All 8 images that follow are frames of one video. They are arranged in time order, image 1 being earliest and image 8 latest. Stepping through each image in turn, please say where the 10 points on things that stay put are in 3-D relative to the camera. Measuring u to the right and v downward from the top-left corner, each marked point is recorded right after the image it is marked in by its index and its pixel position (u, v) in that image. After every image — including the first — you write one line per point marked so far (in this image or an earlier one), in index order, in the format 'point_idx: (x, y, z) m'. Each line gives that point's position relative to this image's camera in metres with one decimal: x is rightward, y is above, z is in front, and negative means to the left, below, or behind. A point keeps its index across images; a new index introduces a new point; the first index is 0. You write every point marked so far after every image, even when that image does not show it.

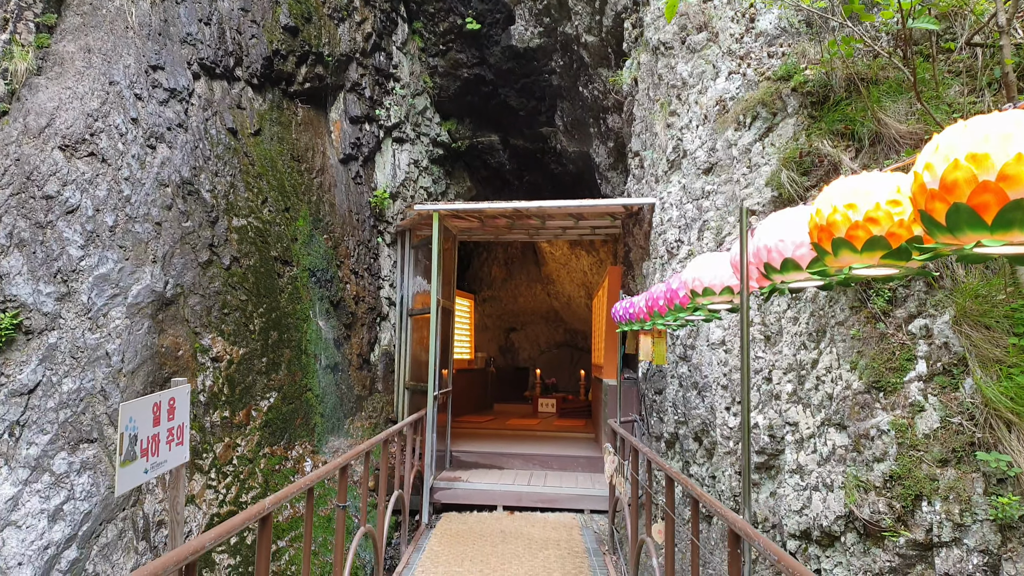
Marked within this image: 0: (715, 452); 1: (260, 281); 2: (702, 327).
0: (+0.7, -0.6, +3.1) m
1: (-1.6, 0.0, +5.5) m
2: (+0.7, -0.1, +3.4) m
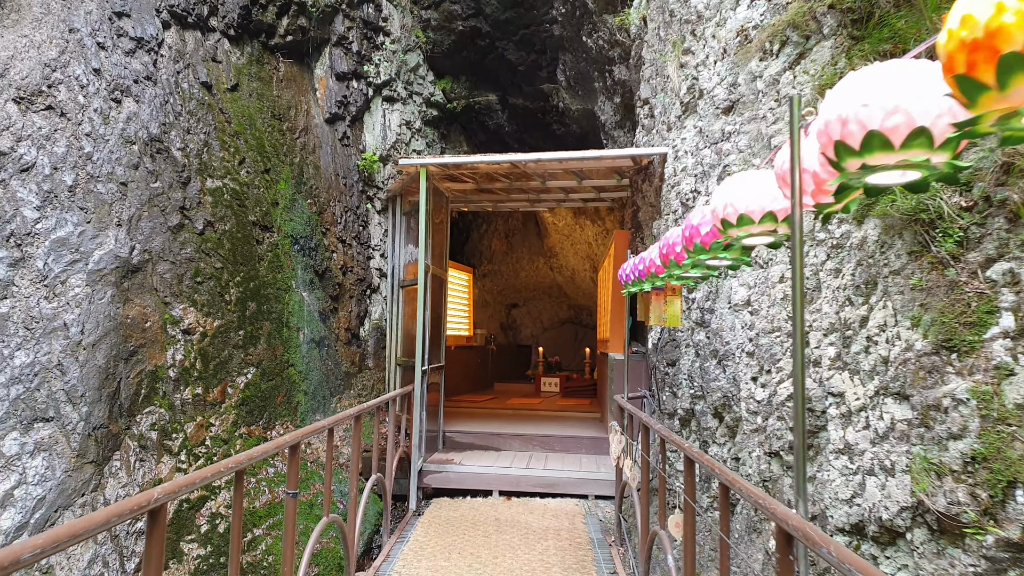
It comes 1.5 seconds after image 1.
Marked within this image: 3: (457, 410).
0: (+0.7, -0.4, +2.7) m
1: (-1.6, +0.2, +5.0) m
2: (+0.7, 0.0, +3.0) m
3: (-0.4, -0.9, +6.3) m
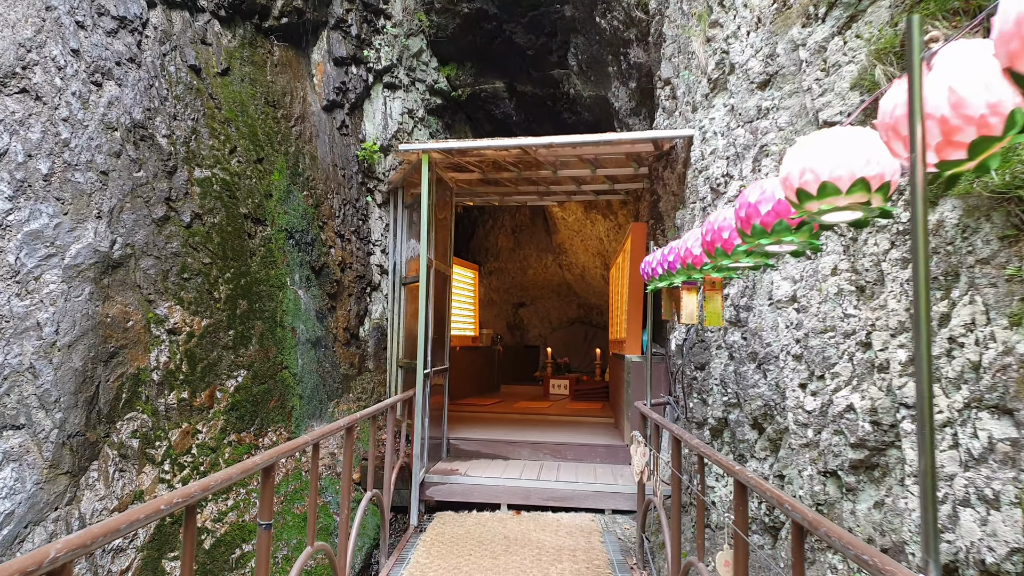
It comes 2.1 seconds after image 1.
0: (+0.7, -0.4, +2.4) m
1: (-1.5, +0.2, +4.7) m
2: (+0.8, 0.0, +2.6) m
3: (-0.3, -0.9, +6.0) m
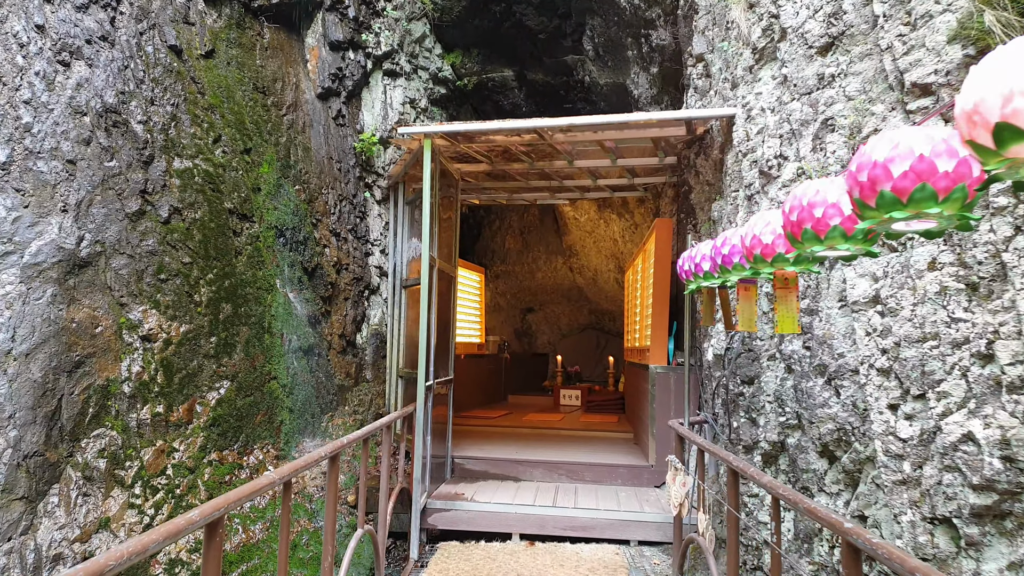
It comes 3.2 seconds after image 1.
0: (+0.8, -0.4, +1.9) m
1: (-1.5, +0.2, +4.3) m
2: (+0.8, 0.0, +2.2) m
3: (-0.3, -0.9, +5.6) m
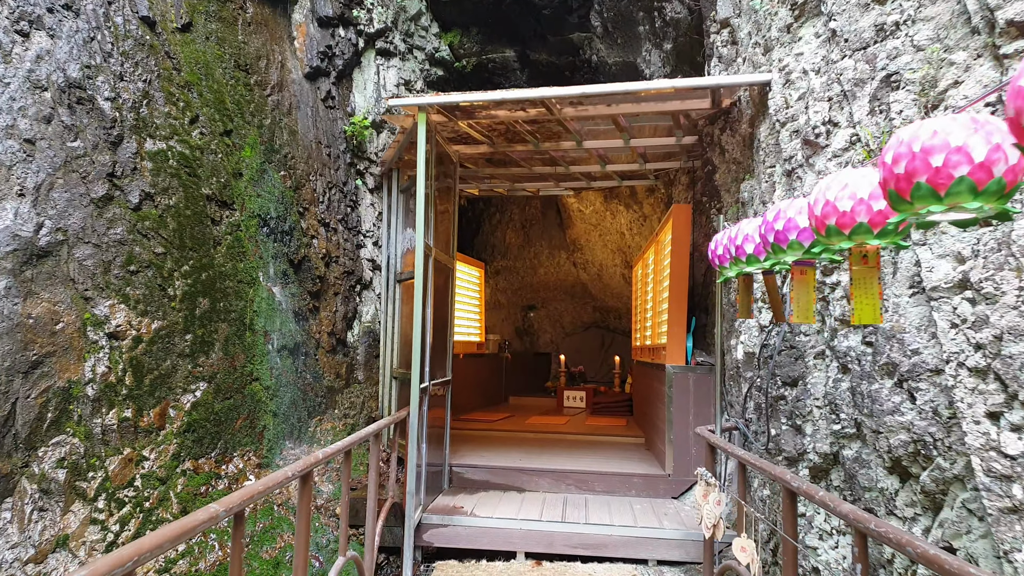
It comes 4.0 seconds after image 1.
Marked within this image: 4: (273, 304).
0: (+0.8, -0.4, +1.6) m
1: (-1.5, +0.3, +3.9) m
2: (+0.8, +0.1, +1.8) m
3: (-0.3, -0.9, +5.2) m
4: (-1.2, -0.1, +4.4) m
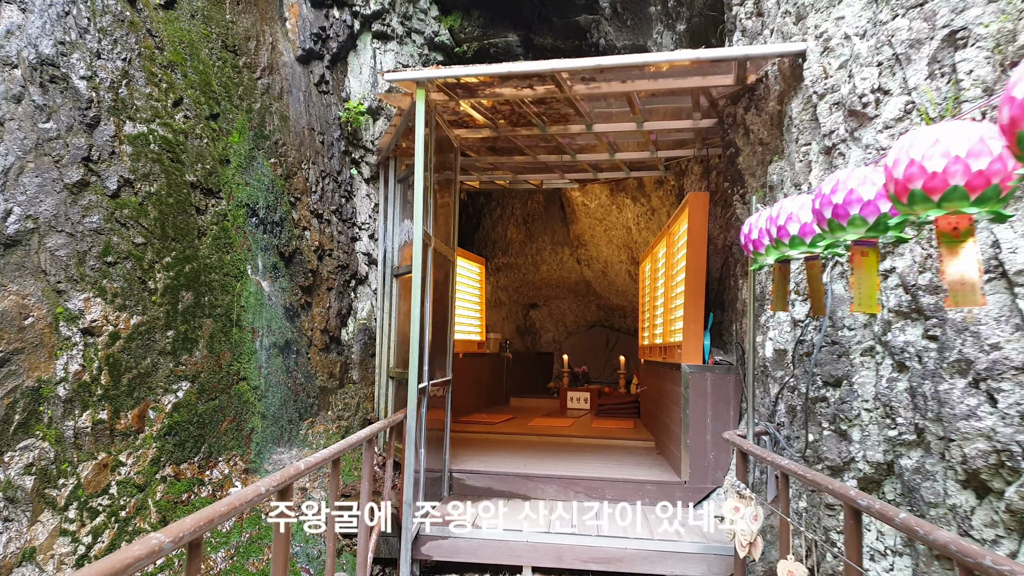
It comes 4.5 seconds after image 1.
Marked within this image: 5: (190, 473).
0: (+0.8, -0.4, +1.3) m
1: (-1.4, +0.3, +3.7) m
2: (+0.8, +0.1, +1.6) m
3: (-0.3, -0.8, +4.9) m
4: (-1.2, 0.0, +4.1) m
5: (-1.3, -0.7, +3.5) m
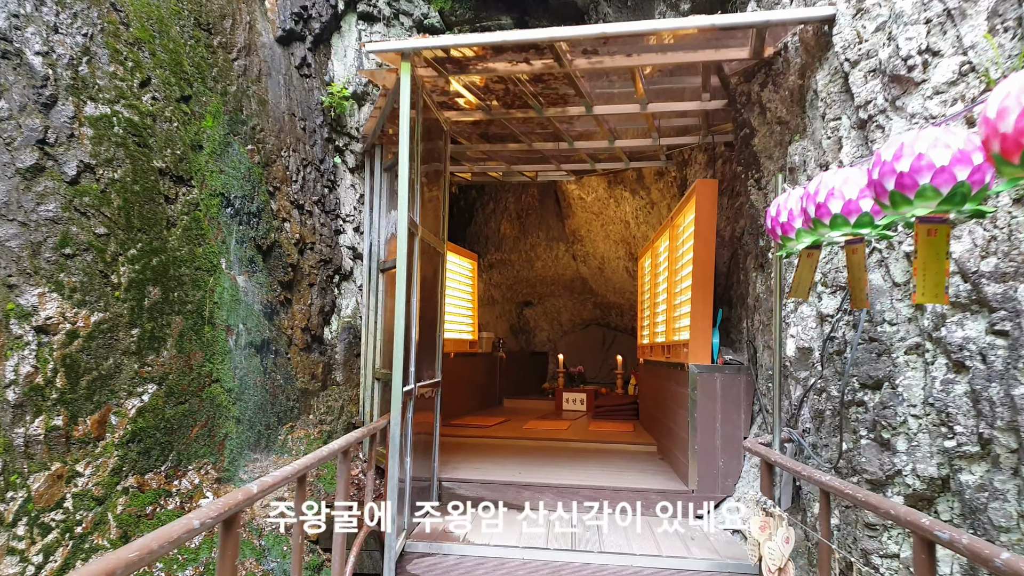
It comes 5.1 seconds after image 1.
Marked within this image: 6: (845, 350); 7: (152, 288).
0: (+0.8, -0.3, +1.1) m
1: (-1.5, +0.3, +3.4) m
2: (+0.8, +0.1, +1.3) m
3: (-0.3, -0.8, +4.7) m
4: (-1.2, 0.0, +3.8) m
5: (-1.3, -0.7, +3.3) m
6: (+0.8, -0.1, +2.0) m
7: (-1.4, 0.0, +3.4) m
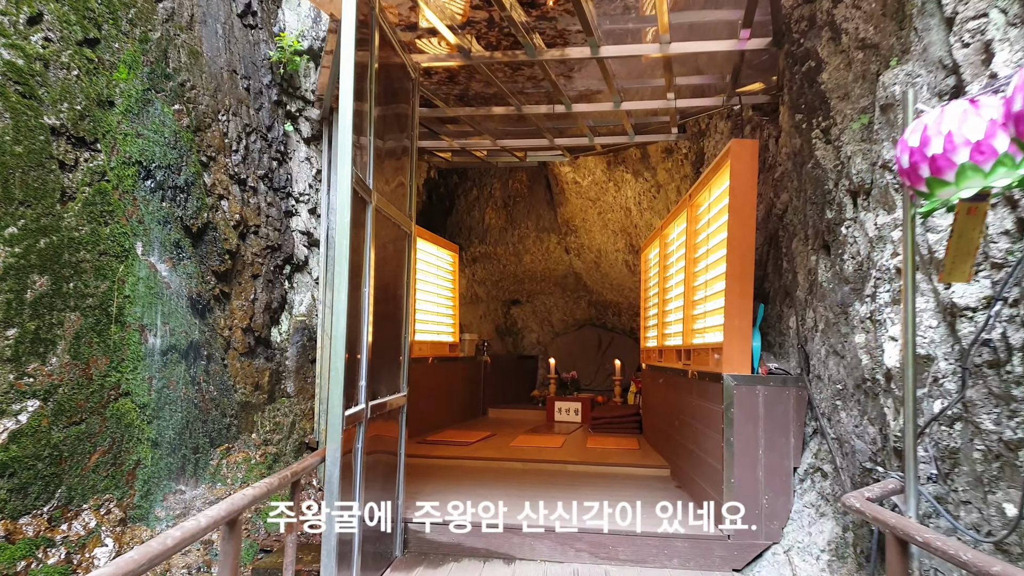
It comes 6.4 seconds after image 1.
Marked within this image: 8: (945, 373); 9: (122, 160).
0: (+0.8, -0.3, +0.4) m
1: (-1.5, +0.4, +2.7) m
2: (+0.8, +0.1, +0.6) m
3: (-0.3, -0.8, +4.0) m
4: (-1.2, 0.0, +3.1) m
5: (-1.3, -0.7, +2.5) m
6: (+0.7, -0.1, +1.3) m
7: (-1.4, 0.0, +2.7) m
8: (+0.7, -0.1, +1.5) m
9: (-1.3, +0.4, +3.0) m
